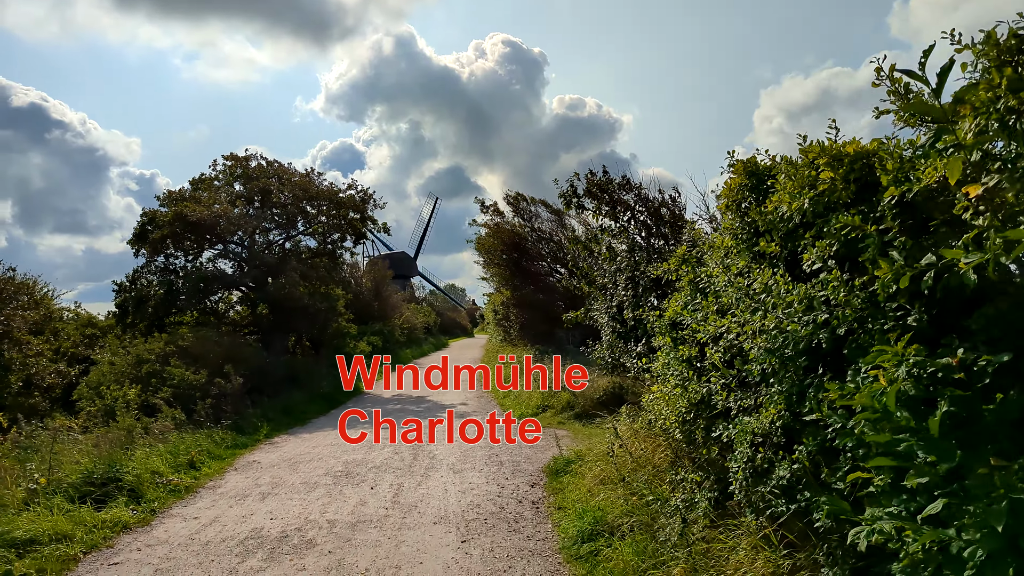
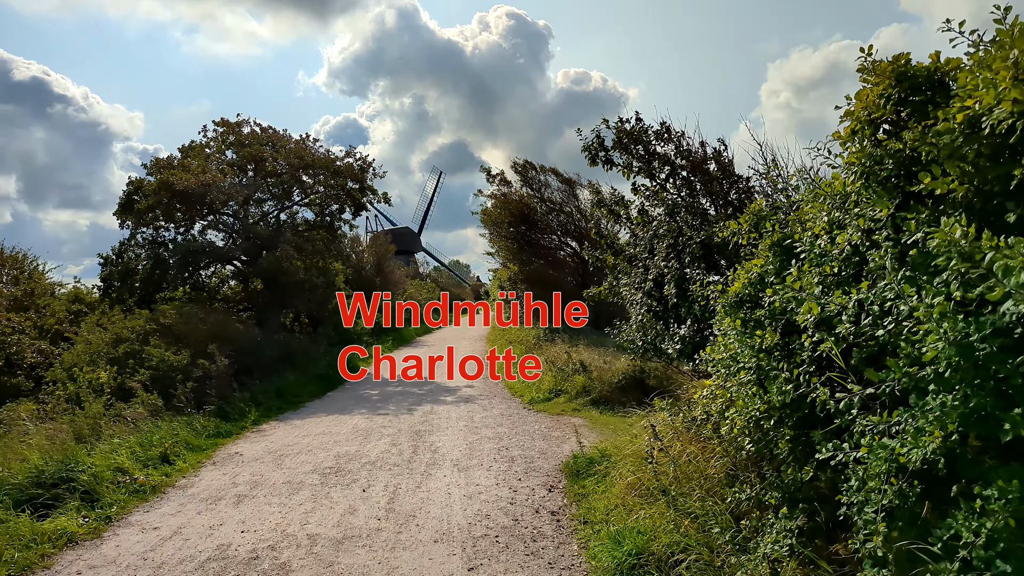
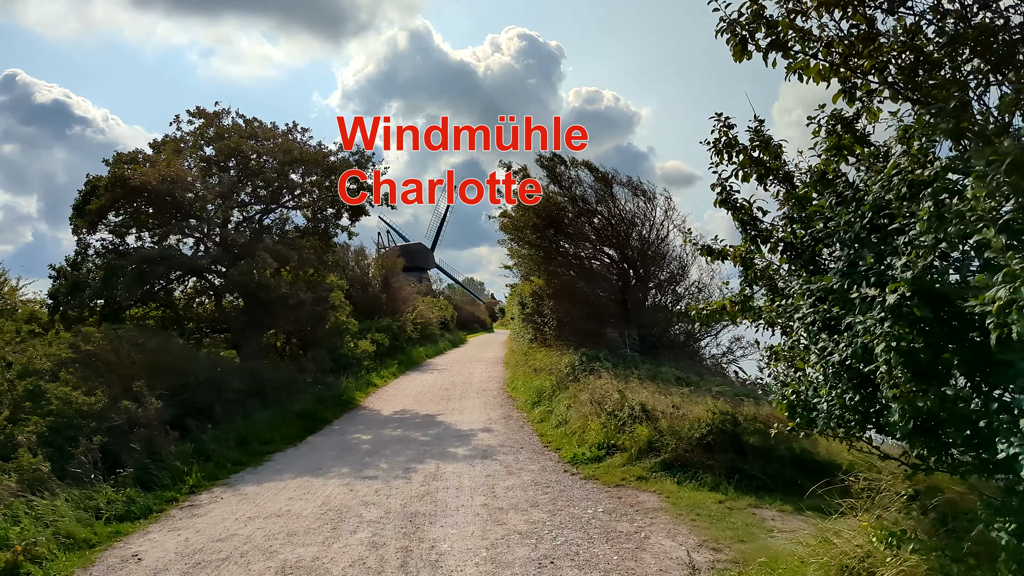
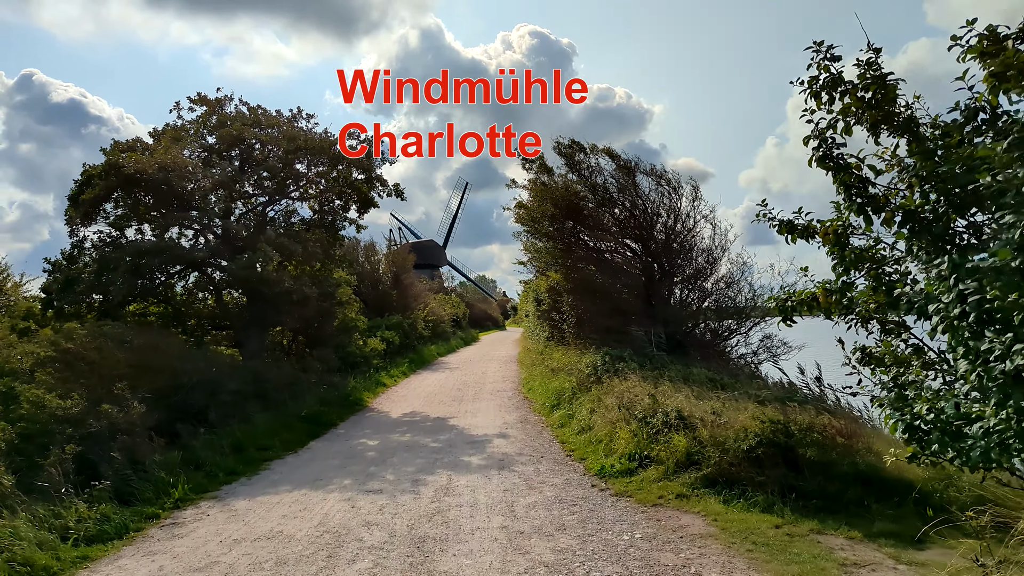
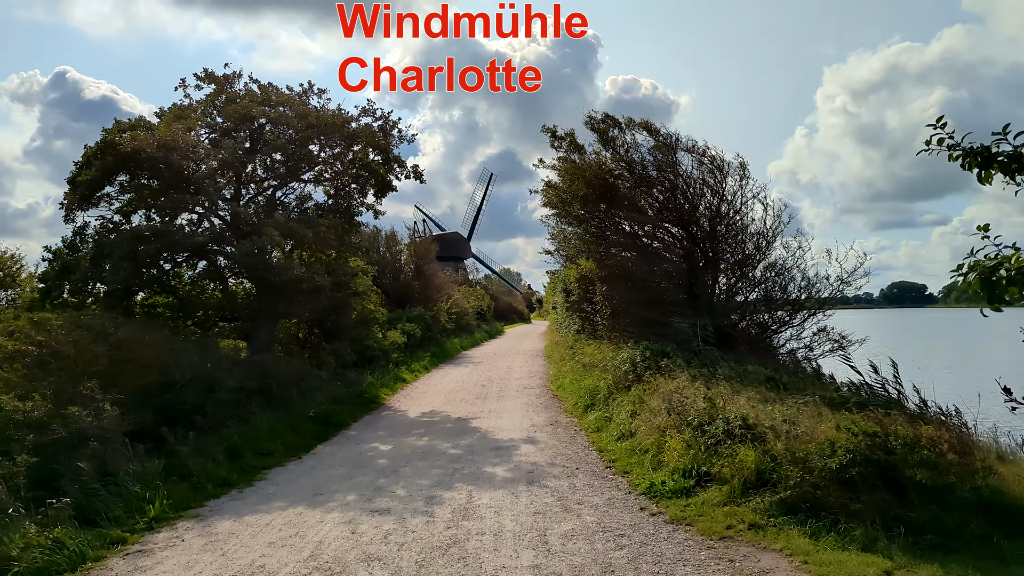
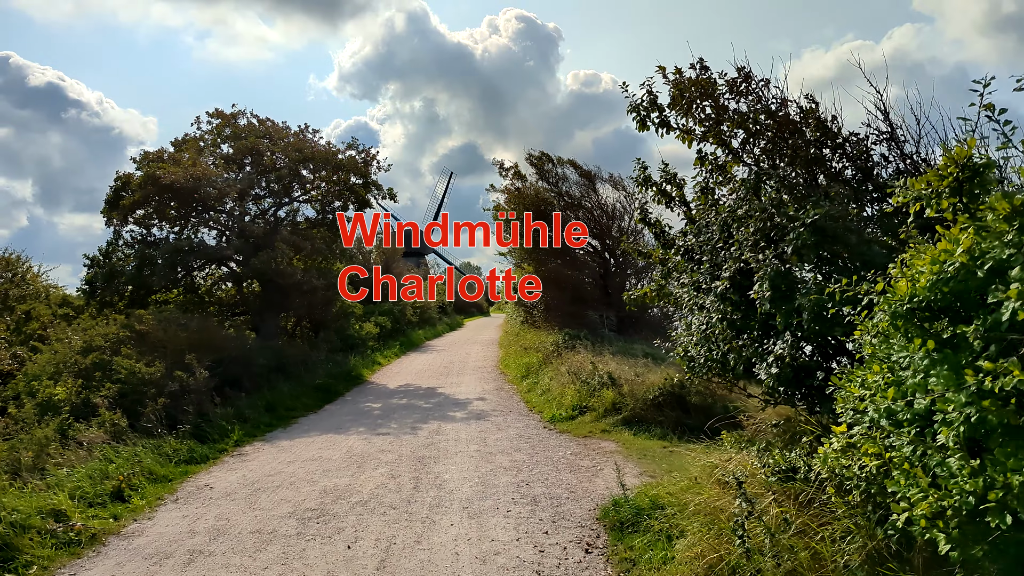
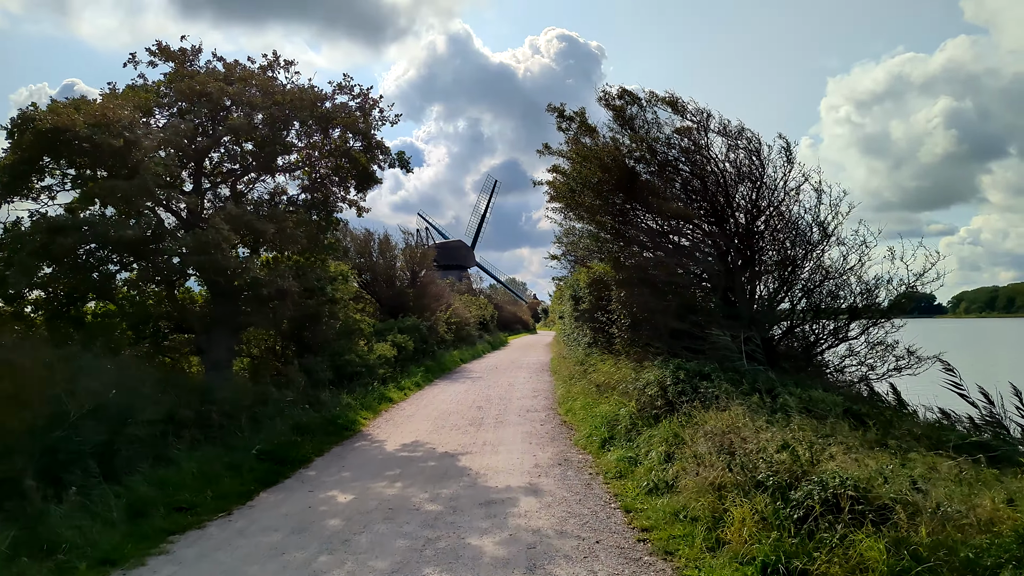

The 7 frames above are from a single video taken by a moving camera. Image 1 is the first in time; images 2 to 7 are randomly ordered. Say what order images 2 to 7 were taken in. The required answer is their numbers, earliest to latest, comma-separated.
2, 6, 3, 4, 5, 7
